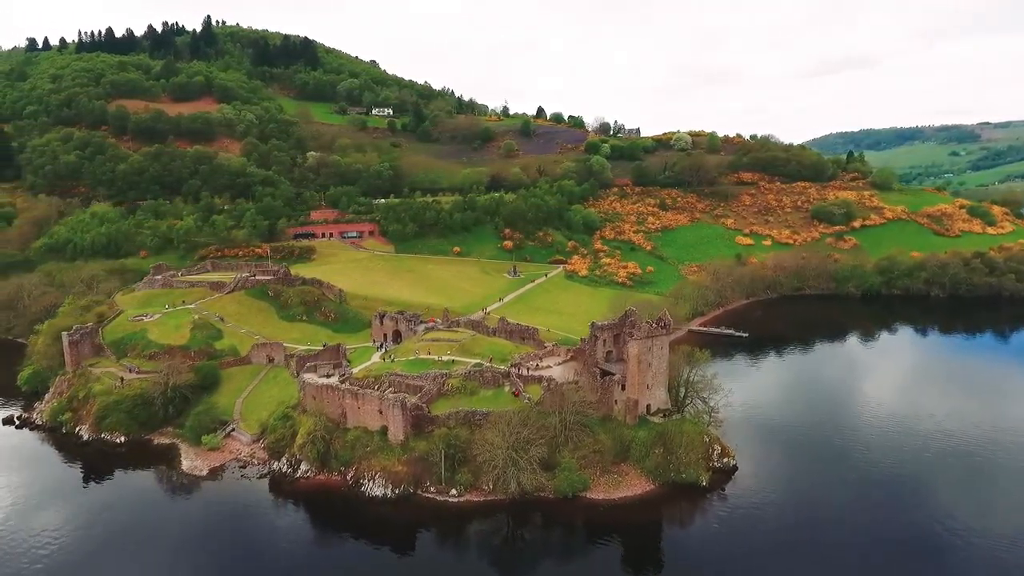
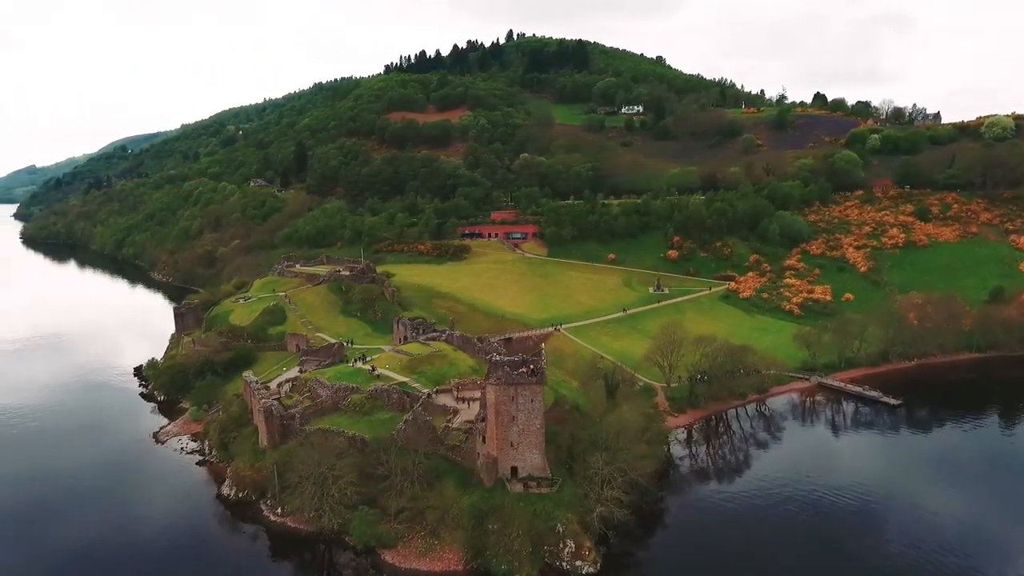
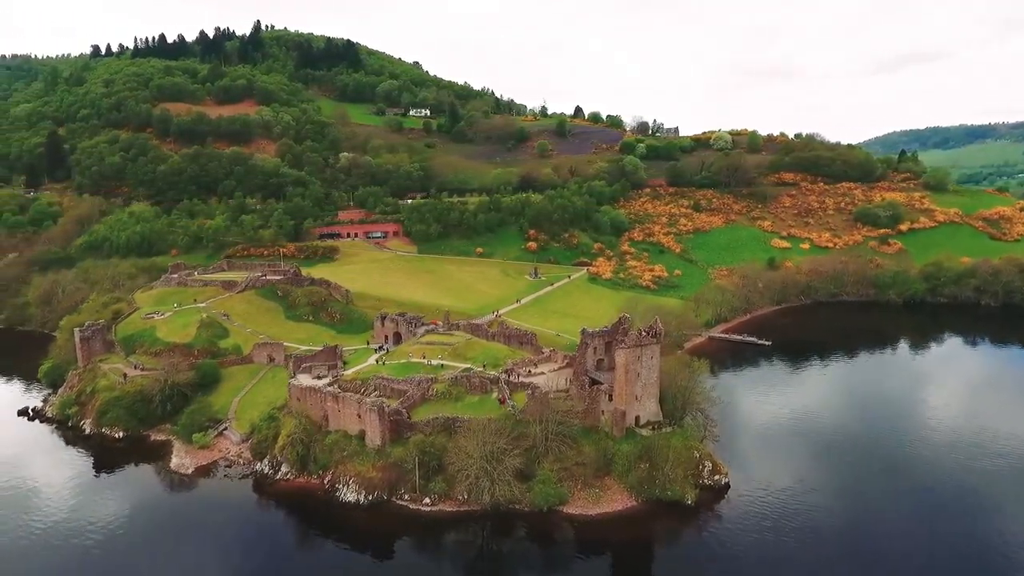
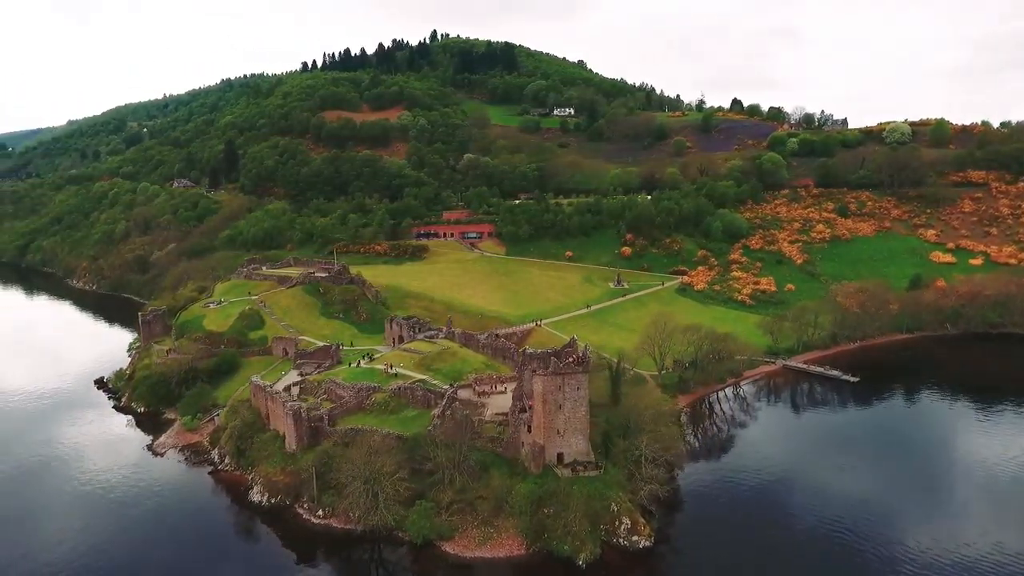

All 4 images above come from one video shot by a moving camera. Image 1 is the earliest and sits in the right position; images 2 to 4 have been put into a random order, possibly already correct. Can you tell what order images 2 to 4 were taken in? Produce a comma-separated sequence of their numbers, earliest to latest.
3, 4, 2
